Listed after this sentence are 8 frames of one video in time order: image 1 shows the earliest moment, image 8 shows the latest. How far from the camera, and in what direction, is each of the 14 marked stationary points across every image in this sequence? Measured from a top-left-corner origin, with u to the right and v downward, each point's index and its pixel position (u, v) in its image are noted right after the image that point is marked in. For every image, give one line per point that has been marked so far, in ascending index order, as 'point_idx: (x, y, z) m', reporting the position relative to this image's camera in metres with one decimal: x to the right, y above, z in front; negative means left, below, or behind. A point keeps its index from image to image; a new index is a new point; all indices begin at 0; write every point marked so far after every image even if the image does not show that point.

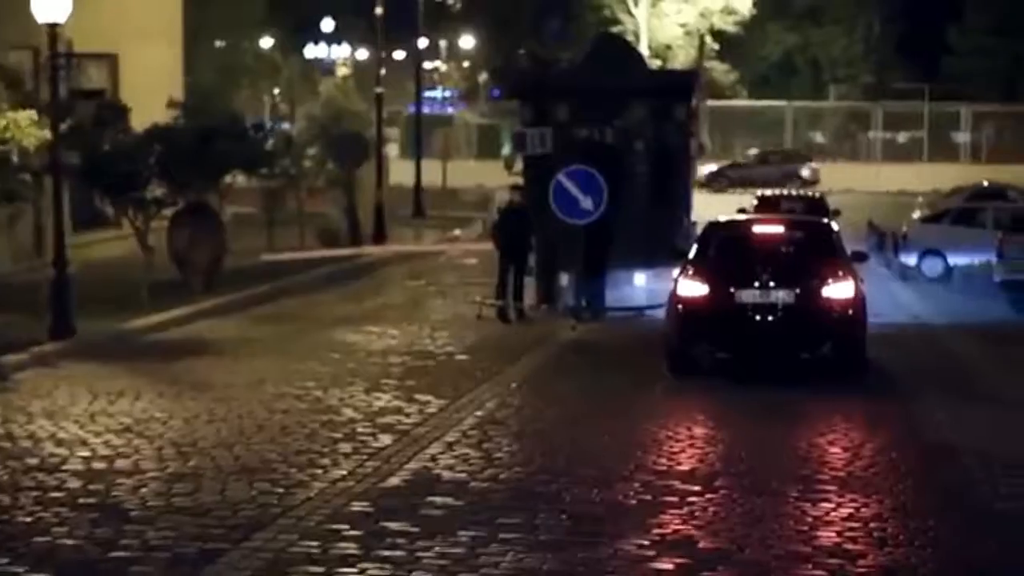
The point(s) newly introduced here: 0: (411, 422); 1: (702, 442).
0: (-0.8, -1.0, +15.4) m
1: (+1.3, -1.1, +14.6) m
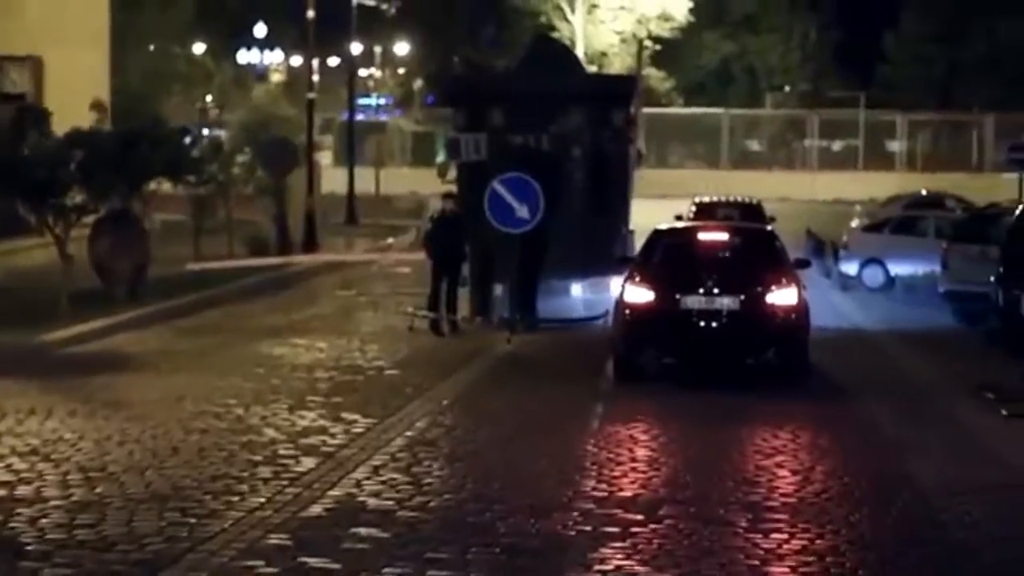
0: (-1.2, -1.1, +14.6) m
1: (+0.9, -1.2, +13.8) m
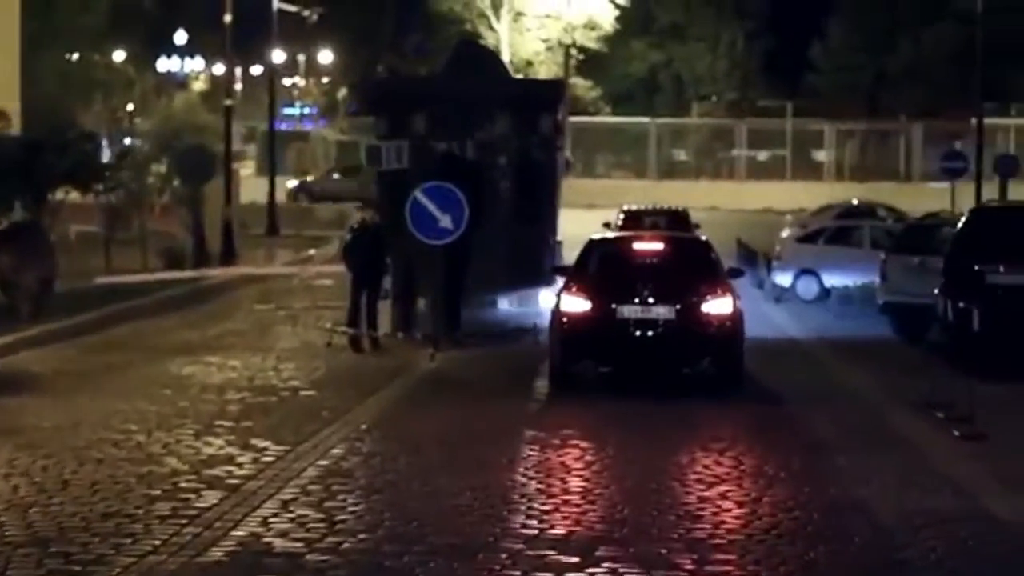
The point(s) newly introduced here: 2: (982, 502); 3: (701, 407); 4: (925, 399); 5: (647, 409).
0: (-1.7, -1.2, +13.4) m
1: (+0.4, -1.3, +12.7) m
2: (+2.9, -1.3, +12.9) m
3: (+1.7, -1.1, +19.5) m
4: (+3.8, -1.0, +19.4) m
5: (+1.2, -1.1, +19.3) m
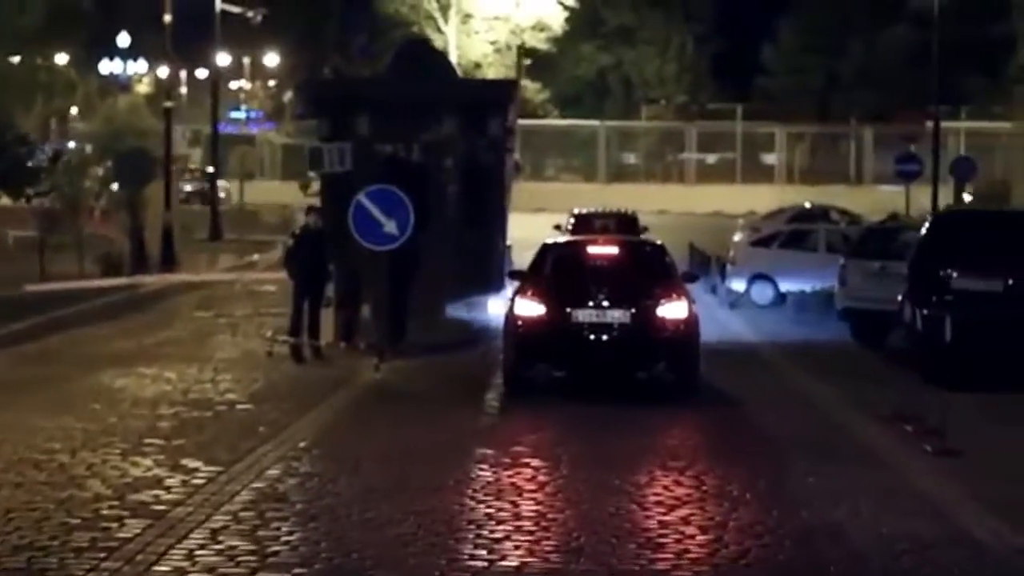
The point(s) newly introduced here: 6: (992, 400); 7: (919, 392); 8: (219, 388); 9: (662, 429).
0: (-2.0, -1.3, +12.5) m
1: (+0.1, -1.3, +11.9) m
2: (+2.6, -1.4, +12.1) m
3: (+1.3, -1.2, +18.6) m
4: (+3.4, -1.1, +18.7) m
5: (+0.8, -1.2, +18.4) m
6: (+4.4, -1.0, +19.1) m
7: (+3.9, -1.0, +20.0) m
8: (-2.7, -0.9, +19.7) m
9: (+1.3, -1.2, +17.9) m
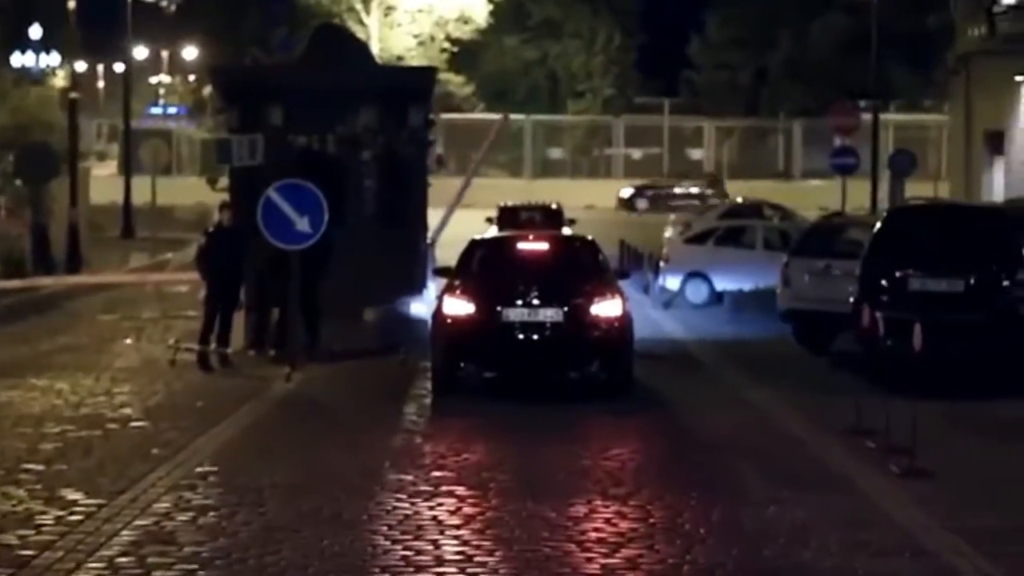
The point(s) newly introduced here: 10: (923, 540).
0: (-2.5, -1.3, +10.8) m
1: (-0.3, -1.4, +10.3) m
2: (+2.2, -1.4, +10.6) m
3: (+0.7, -1.2, +17.1) m
4: (+2.8, -1.1, +17.2) m
5: (+0.2, -1.2, +16.9) m
6: (+3.7, -1.0, +17.6) m
7: (+3.2, -1.0, +18.5) m
8: (-3.4, -1.0, +18.0) m
9: (+0.7, -1.2, +16.3) m
10: (+2.3, -1.4, +11.6) m
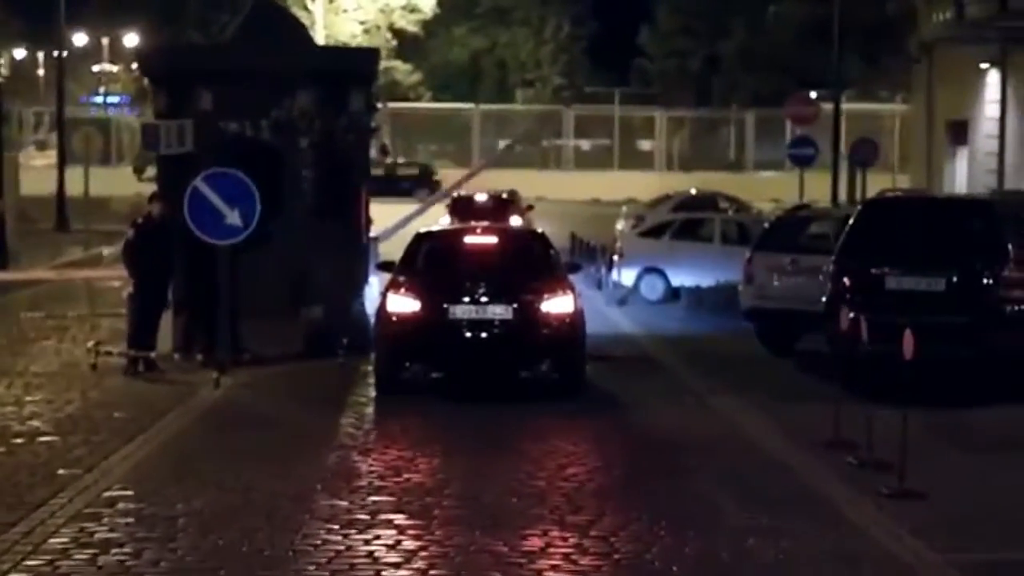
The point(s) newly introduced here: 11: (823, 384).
0: (-2.7, -1.3, +9.4) m
1: (-0.5, -1.4, +8.9) m
2: (+2.0, -1.4, +9.3) m
3: (+0.3, -1.2, +15.7) m
4: (+2.4, -1.1, +15.8) m
5: (-0.2, -1.2, +15.4) m
6: (+3.3, -1.0, +16.3) m
7: (+2.8, -1.0, +17.2) m
8: (-3.8, -1.0, +16.5) m
9: (+0.3, -1.2, +14.9) m
10: (+2.0, -1.4, +10.2) m
11: (+2.8, -0.9, +19.1) m
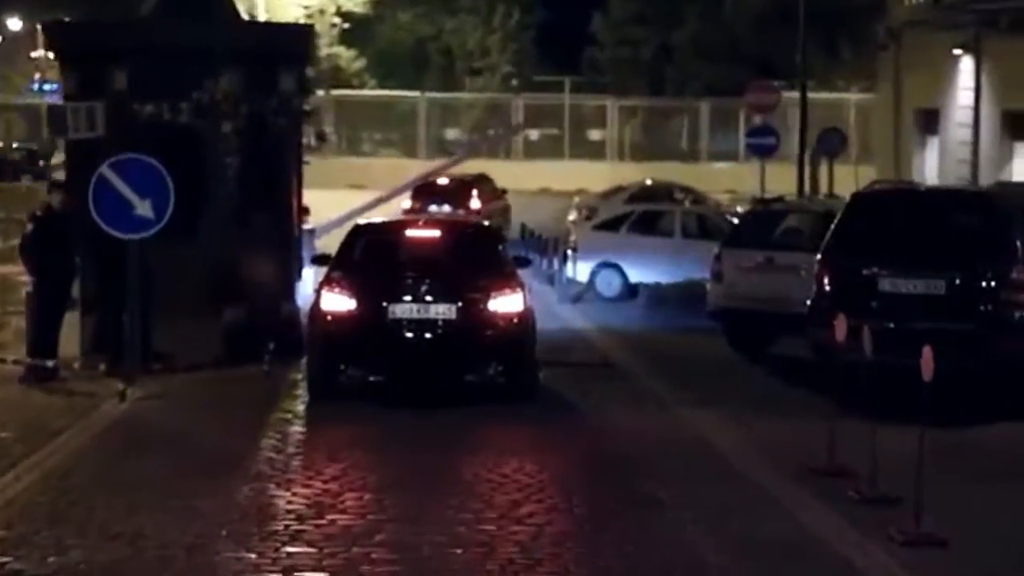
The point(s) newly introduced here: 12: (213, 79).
0: (-2.9, -1.4, +7.3) m
1: (-0.7, -1.4, +6.8) m
2: (+1.8, -1.5, +7.3) m
3: (-0.1, -1.2, +13.7) m
4: (+2.0, -1.1, +13.8) m
5: (-0.6, -1.2, +13.4) m
6: (+2.9, -1.0, +14.4) m
7: (+2.4, -1.0, +15.2) m
8: (-4.2, -1.0, +14.3) m
9: (-0.1, -1.2, +12.9) m
10: (+1.8, -1.4, +8.2) m
11: (+2.4, -0.9, +17.2) m
12: (-2.8, +2.0, +19.7) m
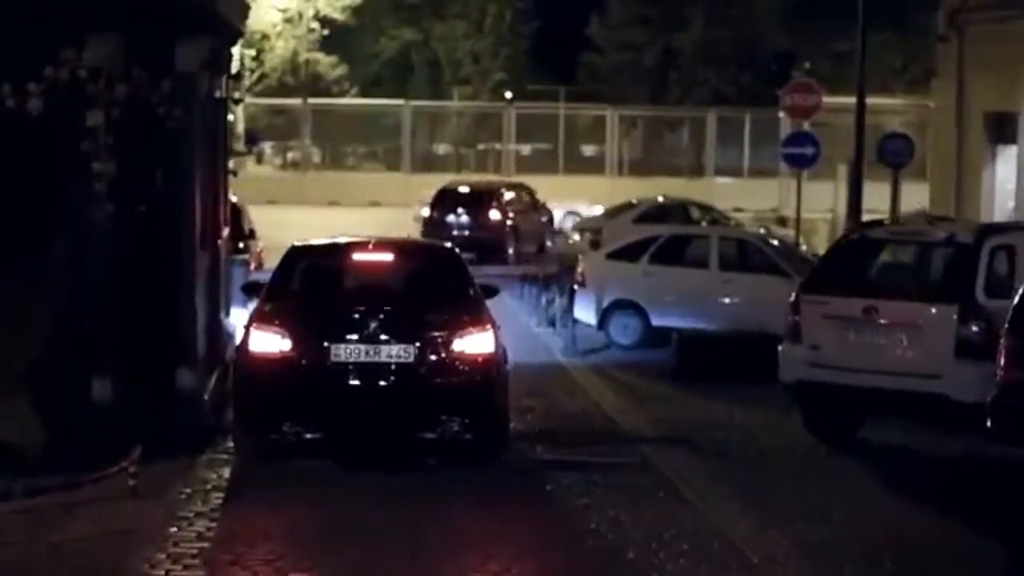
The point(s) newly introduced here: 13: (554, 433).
0: (-2.9, -1.7, +1.1) m
1: (-0.7, -1.8, +0.7) m
2: (+1.8, -1.8, +1.2) m
3: (-0.1, -1.6, +7.5) m
4: (+2.0, -1.5, +7.7) m
5: (-0.6, -1.6, +7.3) m
6: (+2.9, -1.4, +8.3) m
7: (+2.4, -1.4, +9.1) m
8: (-4.2, -1.3, +8.2) m
9: (-0.1, -1.6, +6.7) m
10: (+1.8, -1.8, +2.1) m
11: (+2.4, -1.3, +11.1) m
12: (-2.8, +1.6, +13.5) m
13: (+0.5, -1.2, +15.4) m
